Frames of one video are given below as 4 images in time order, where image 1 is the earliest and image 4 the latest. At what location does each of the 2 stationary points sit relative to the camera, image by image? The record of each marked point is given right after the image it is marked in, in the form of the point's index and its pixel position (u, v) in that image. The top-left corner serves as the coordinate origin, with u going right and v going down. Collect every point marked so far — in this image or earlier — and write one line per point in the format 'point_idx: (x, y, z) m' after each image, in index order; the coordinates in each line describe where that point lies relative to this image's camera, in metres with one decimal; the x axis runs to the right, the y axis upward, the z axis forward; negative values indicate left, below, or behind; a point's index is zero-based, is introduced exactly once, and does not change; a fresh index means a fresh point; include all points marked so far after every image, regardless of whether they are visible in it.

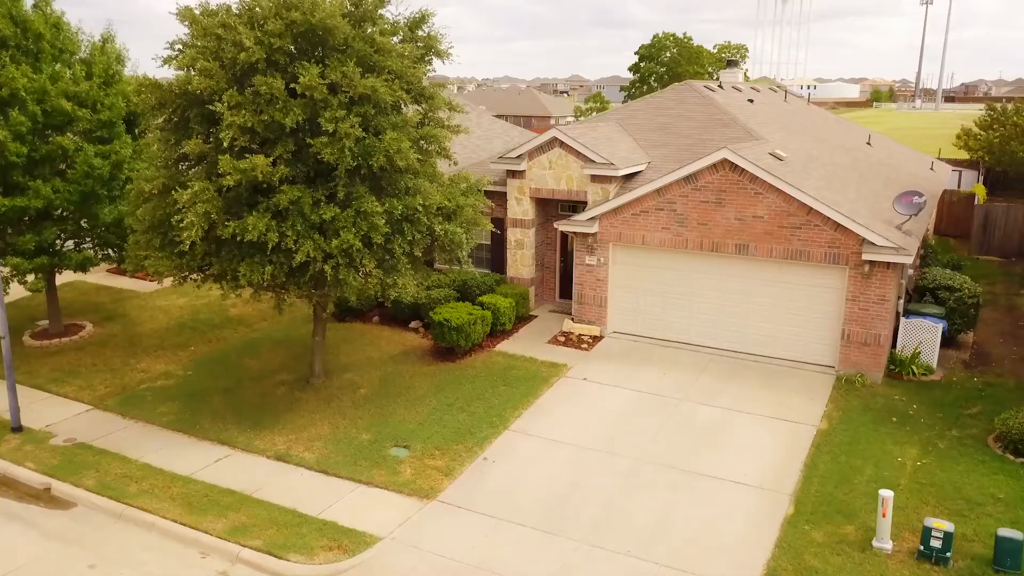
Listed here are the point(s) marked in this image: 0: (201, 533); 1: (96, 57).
0: (-3.9, -3.1, +9.5) m
1: (-8.3, +4.6, +15.1) m
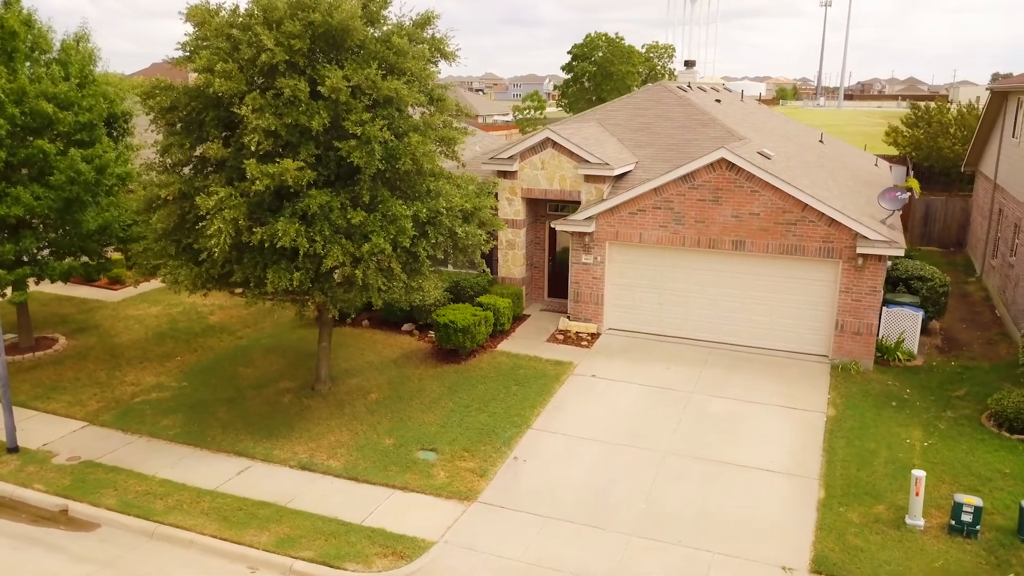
0: (-3.2, -3.2, +9.2) m
1: (-8.3, +4.4, +14.4) m
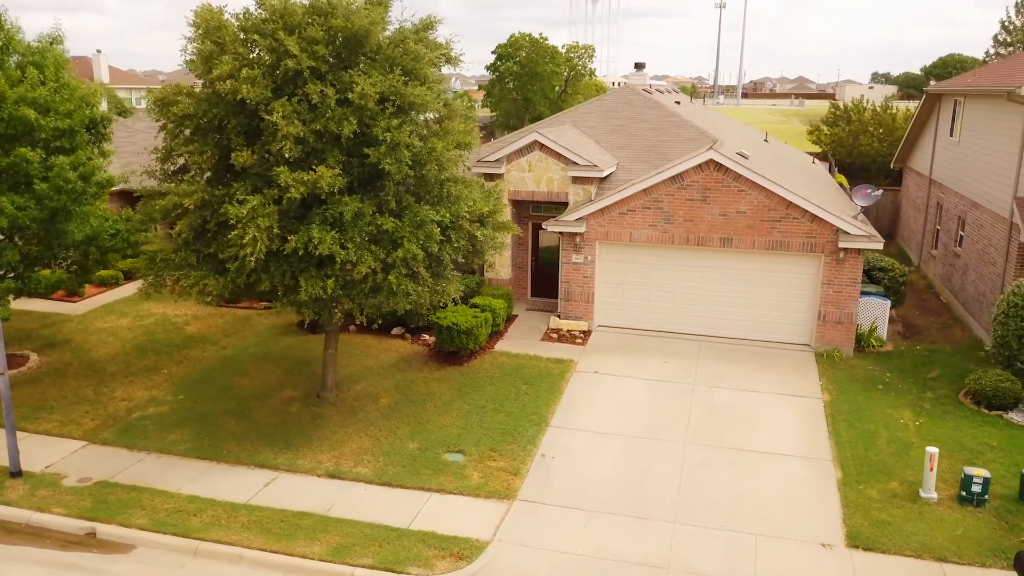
0: (-2.5, -3.3, +9.2) m
1: (-8.4, +4.1, +13.7) m
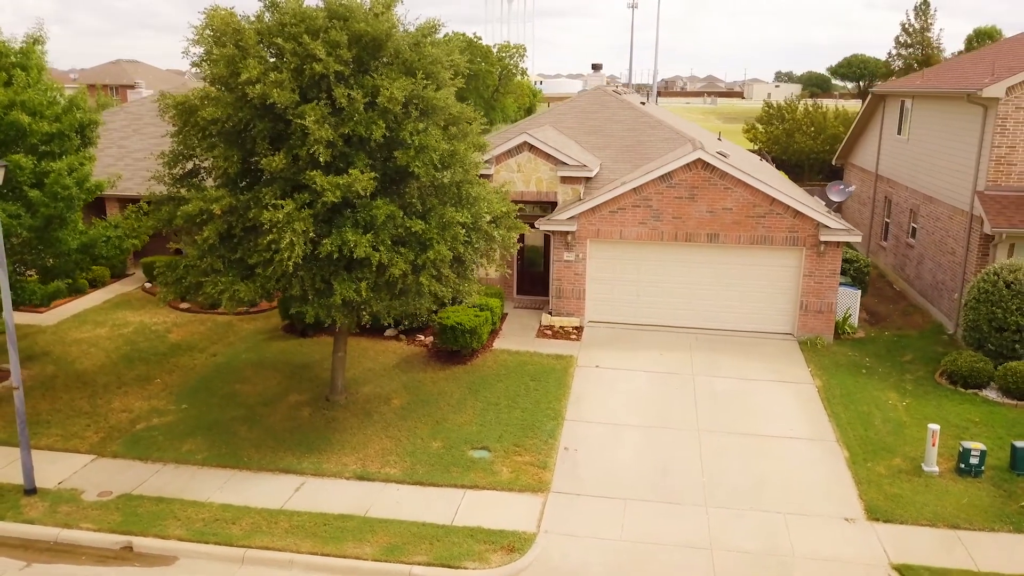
0: (-1.9, -3.3, +9.2) m
1: (-8.3, +4.0, +13.2) m
